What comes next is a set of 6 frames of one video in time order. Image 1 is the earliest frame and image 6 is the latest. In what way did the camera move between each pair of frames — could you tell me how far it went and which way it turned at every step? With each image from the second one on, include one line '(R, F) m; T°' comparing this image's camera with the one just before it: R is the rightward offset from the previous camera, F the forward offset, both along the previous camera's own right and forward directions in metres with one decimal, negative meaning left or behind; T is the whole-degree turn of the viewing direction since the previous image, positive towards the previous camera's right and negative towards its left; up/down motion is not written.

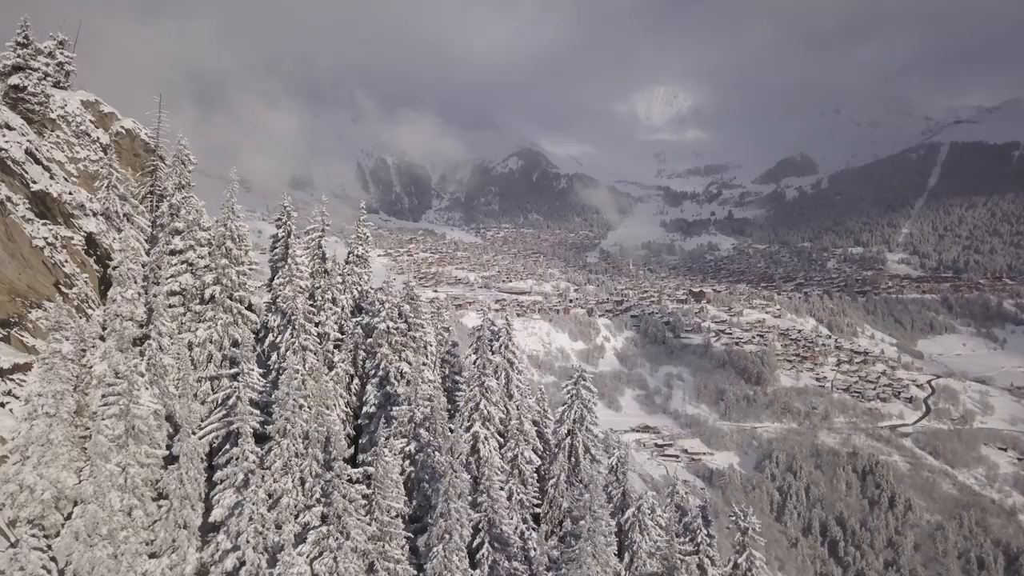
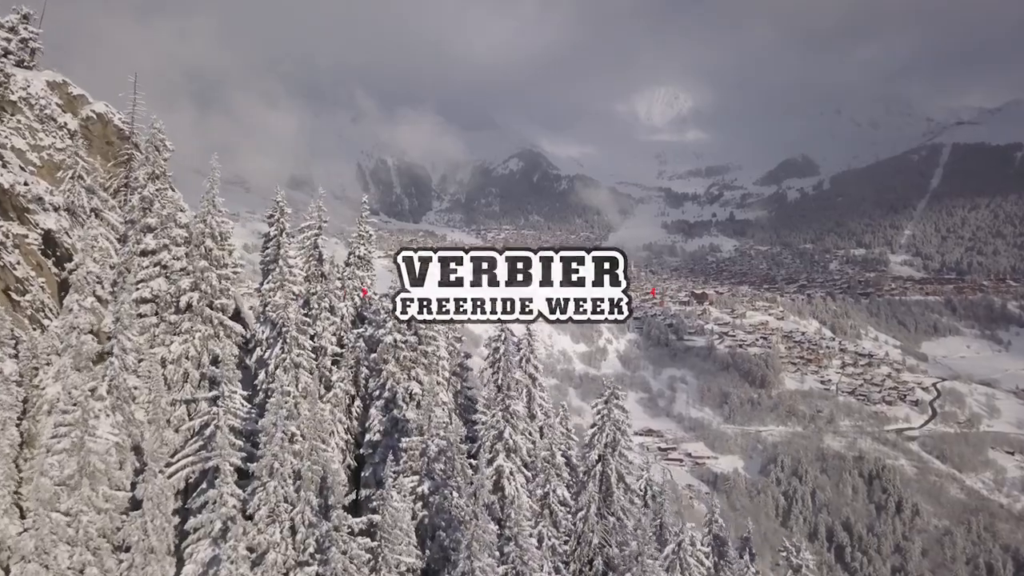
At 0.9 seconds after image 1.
(-0.6, +2.1) m; 0°
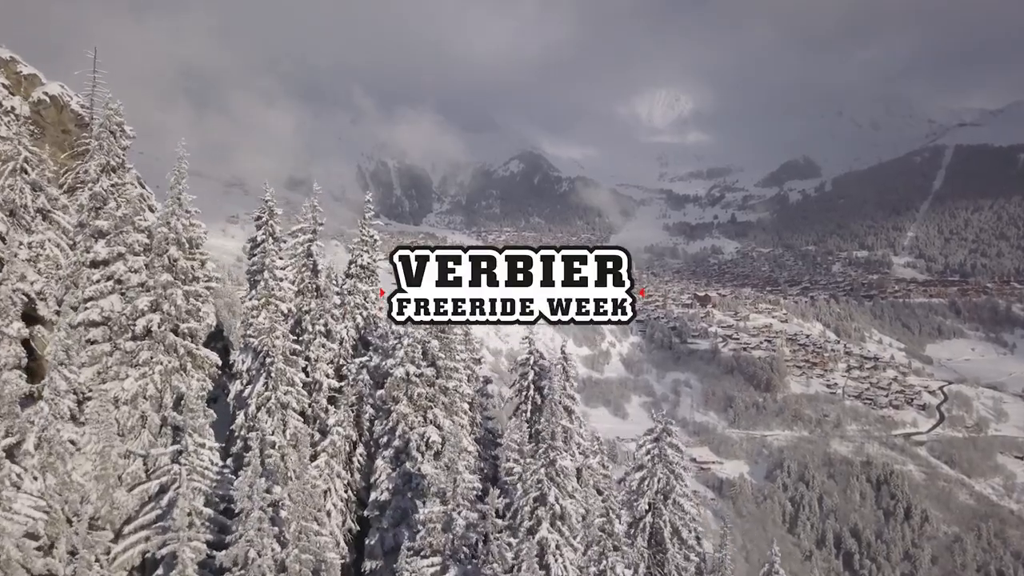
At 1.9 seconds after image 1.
(-0.7, +2.5) m; 0°
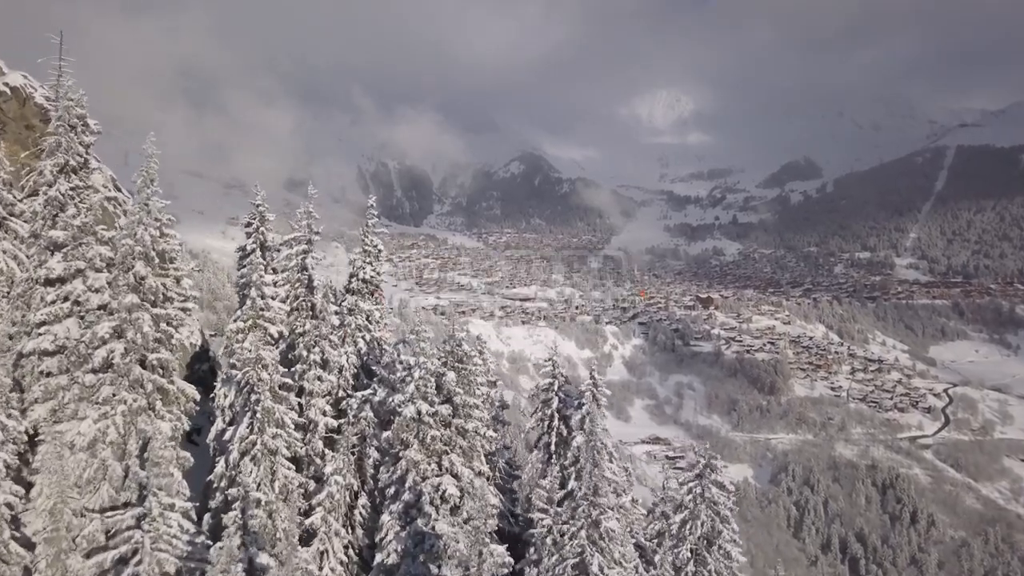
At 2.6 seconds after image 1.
(-0.4, +1.5) m; 0°
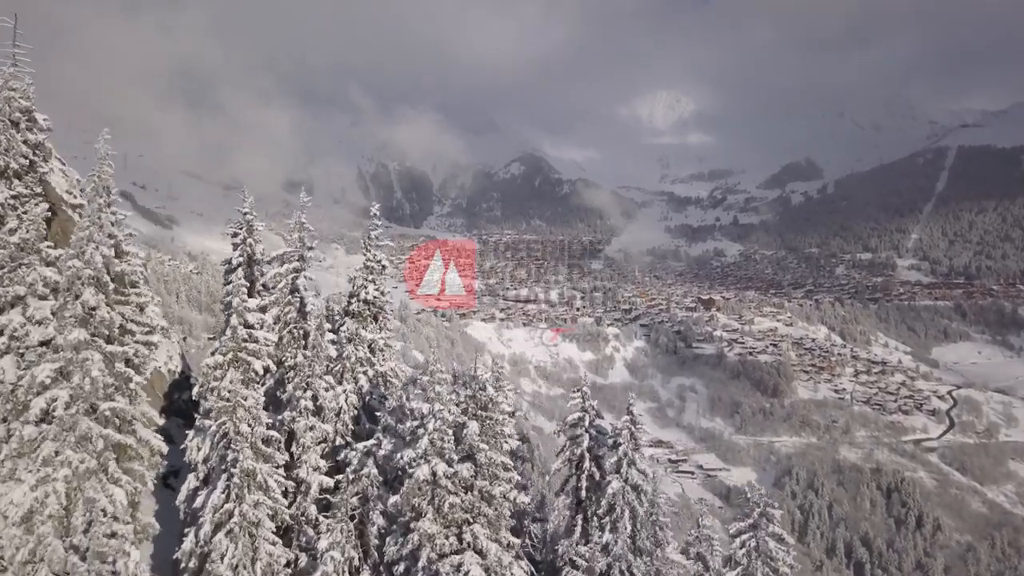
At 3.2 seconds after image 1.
(-0.4, +1.5) m; 0°
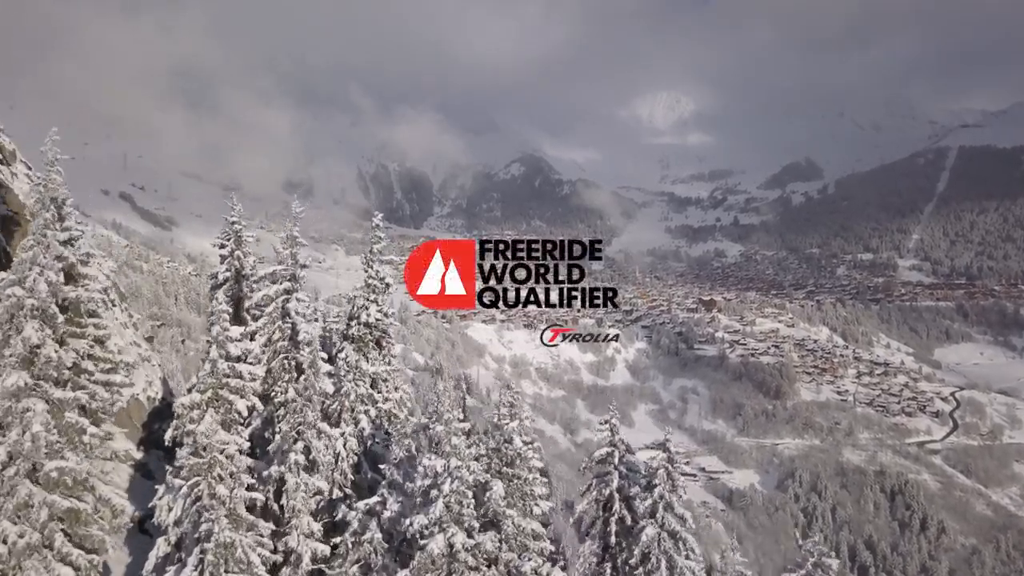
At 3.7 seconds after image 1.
(-0.3, +1.2) m; 0°
